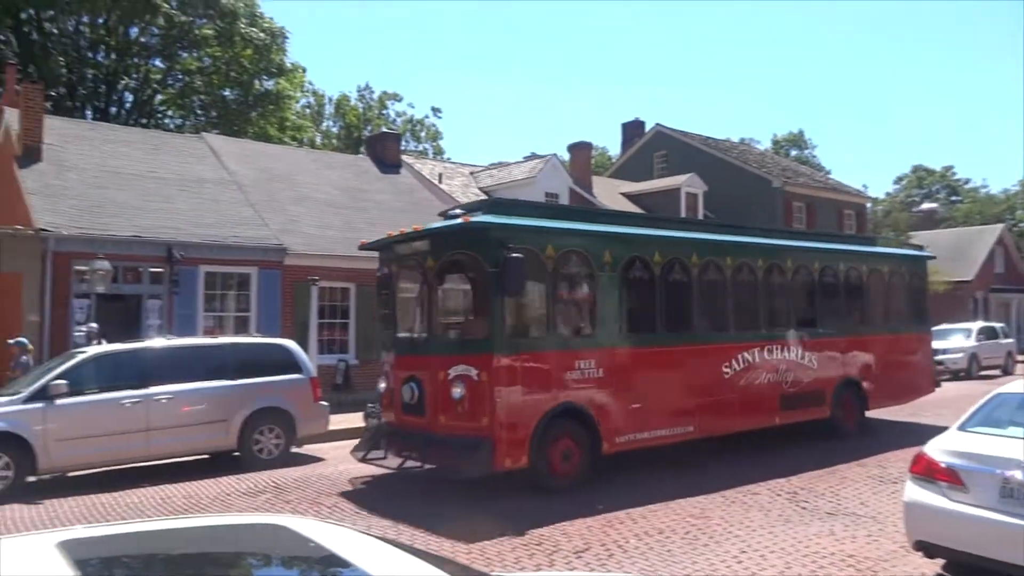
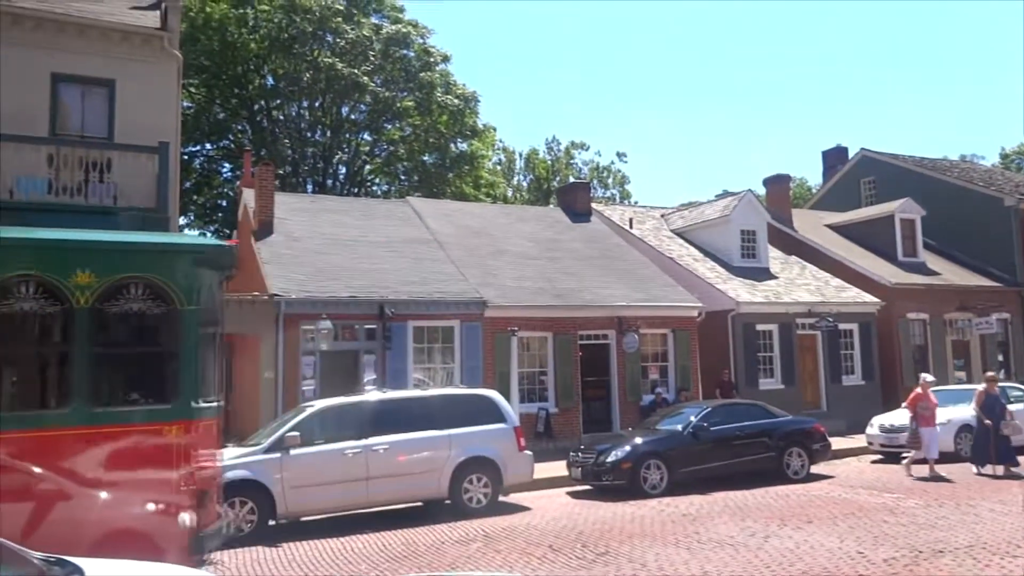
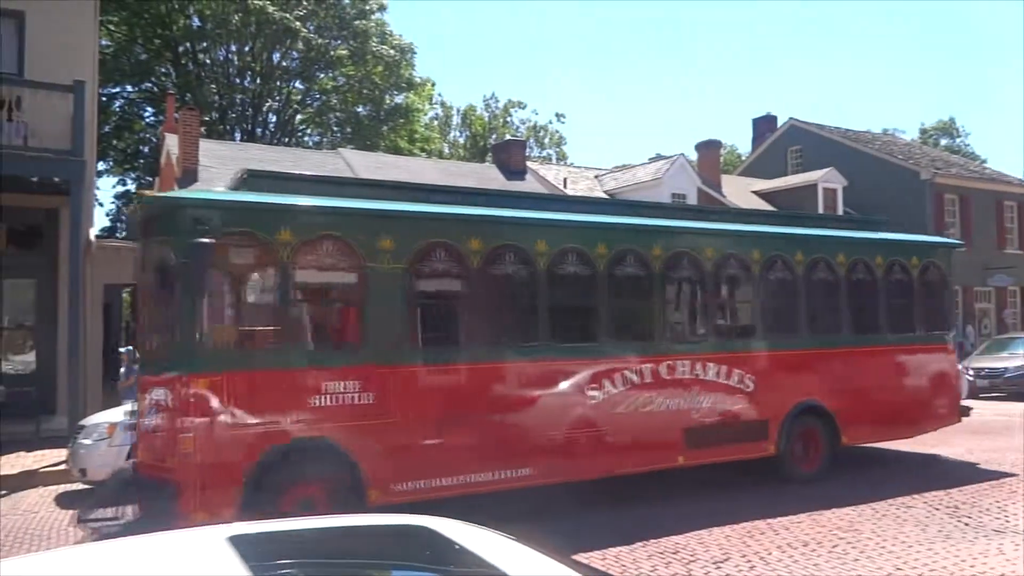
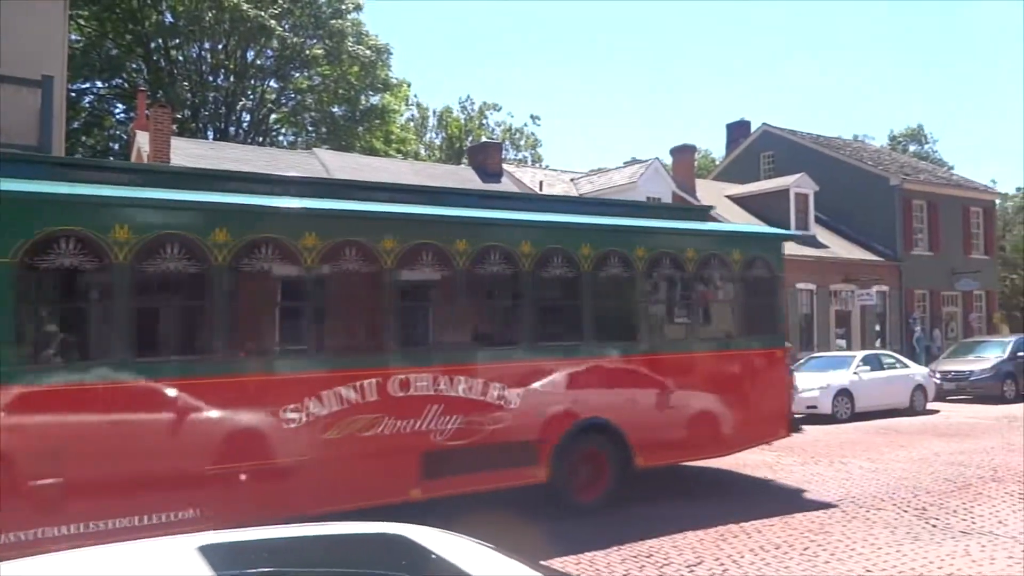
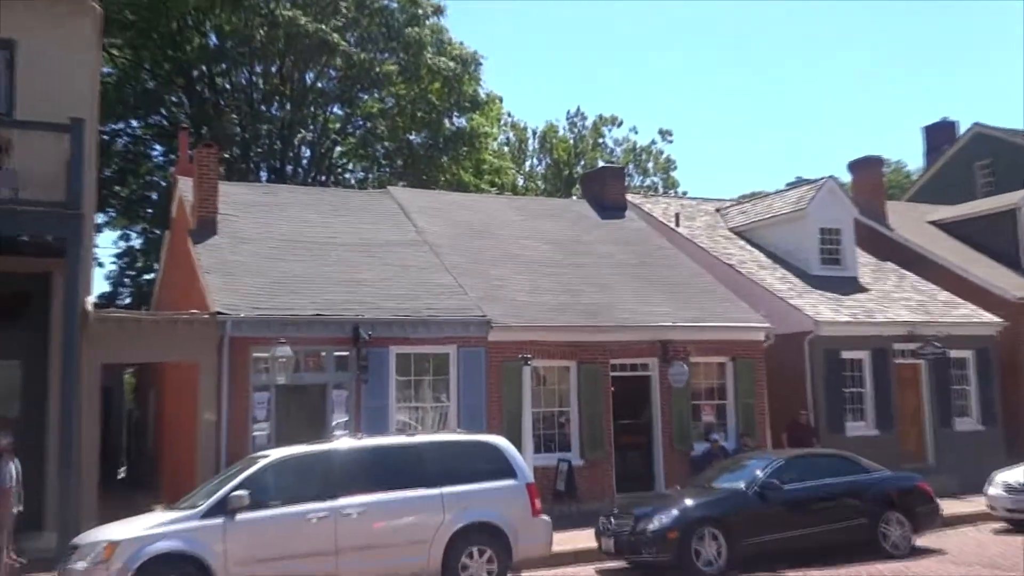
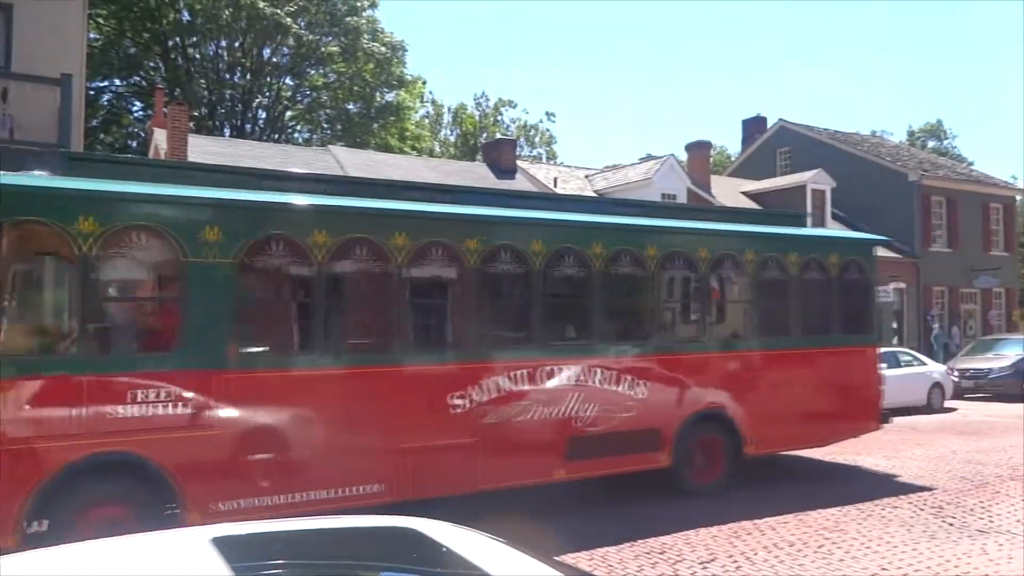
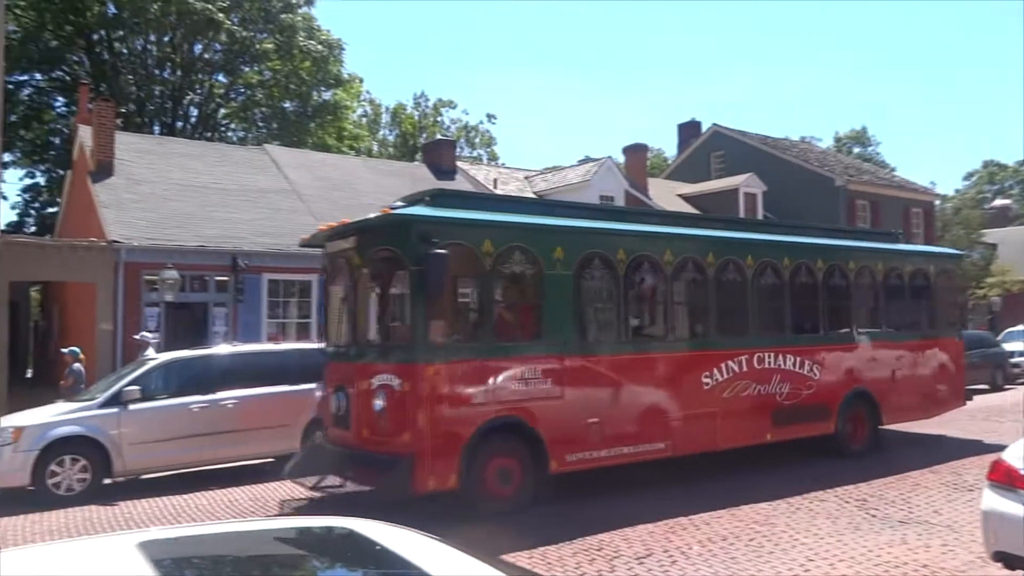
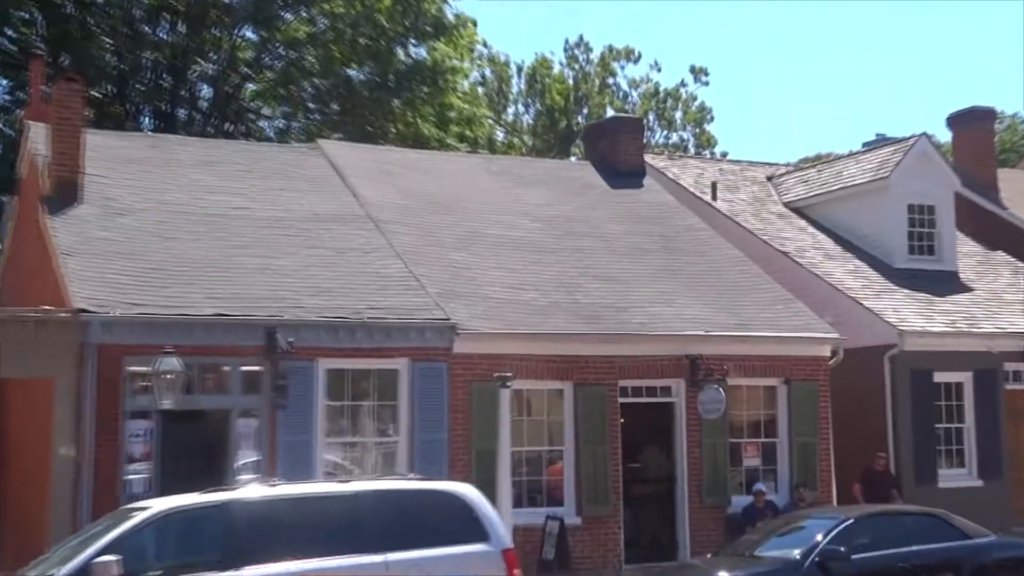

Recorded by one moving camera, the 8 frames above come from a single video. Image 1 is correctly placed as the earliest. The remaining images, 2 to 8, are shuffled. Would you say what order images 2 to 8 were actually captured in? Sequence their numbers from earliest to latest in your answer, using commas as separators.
7, 3, 6, 4, 2, 5, 8
